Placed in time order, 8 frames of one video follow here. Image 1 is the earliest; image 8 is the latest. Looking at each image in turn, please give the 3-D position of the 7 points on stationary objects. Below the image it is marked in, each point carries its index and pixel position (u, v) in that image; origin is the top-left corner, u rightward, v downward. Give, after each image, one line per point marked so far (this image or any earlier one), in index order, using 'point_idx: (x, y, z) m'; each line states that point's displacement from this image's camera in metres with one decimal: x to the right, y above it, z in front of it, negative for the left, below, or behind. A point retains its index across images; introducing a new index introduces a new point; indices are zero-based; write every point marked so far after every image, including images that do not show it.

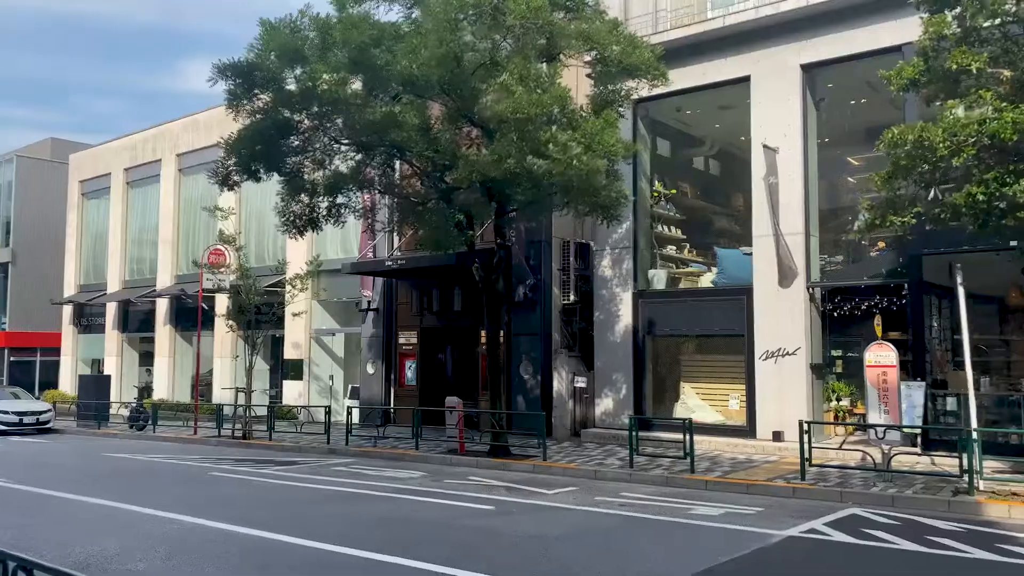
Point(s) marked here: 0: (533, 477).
0: (+0.4, -3.1, +14.3) m
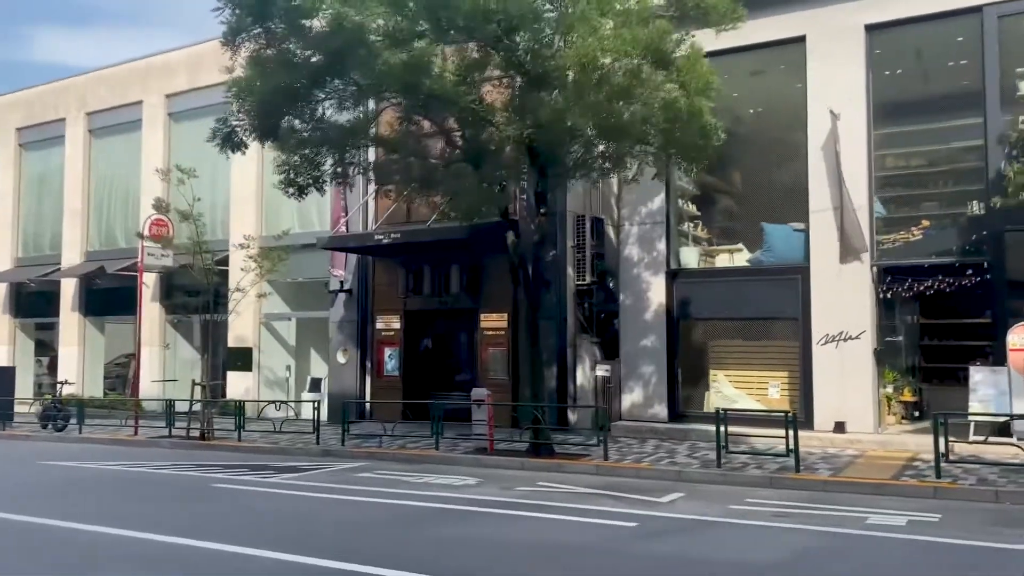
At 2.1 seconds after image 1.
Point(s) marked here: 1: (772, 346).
0: (+1.4, -2.7, +12.3) m
1: (+4.7, -1.1, +16.4) m
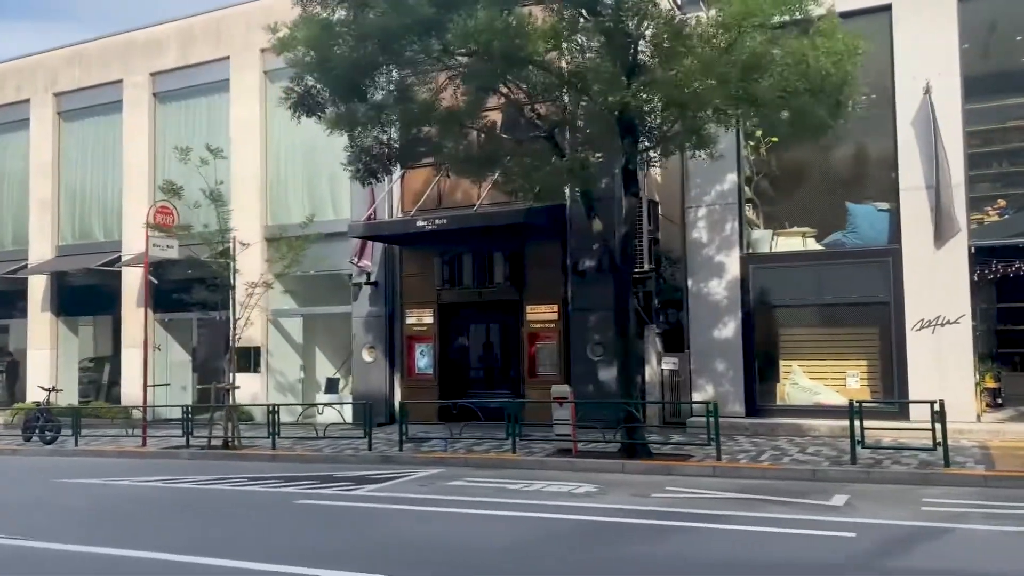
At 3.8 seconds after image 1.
0: (+3.0, -2.5, +11.2) m
1: (+5.9, -0.8, +15.5) m
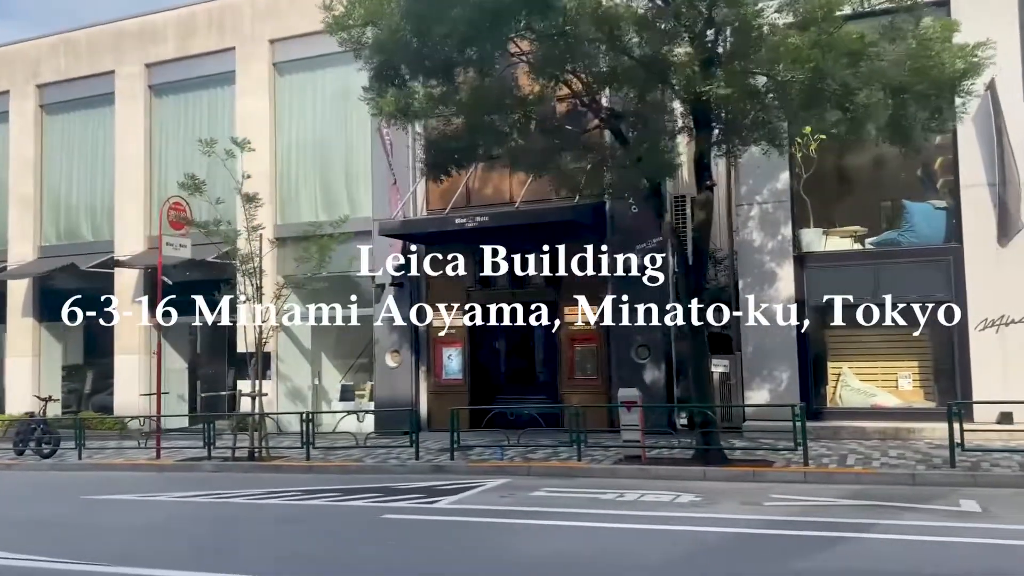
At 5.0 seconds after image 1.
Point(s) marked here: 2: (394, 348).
0: (+4.2, -2.5, +10.7) m
1: (+6.8, -0.8, +15.2) m
2: (-2.5, -1.3, +18.4) m
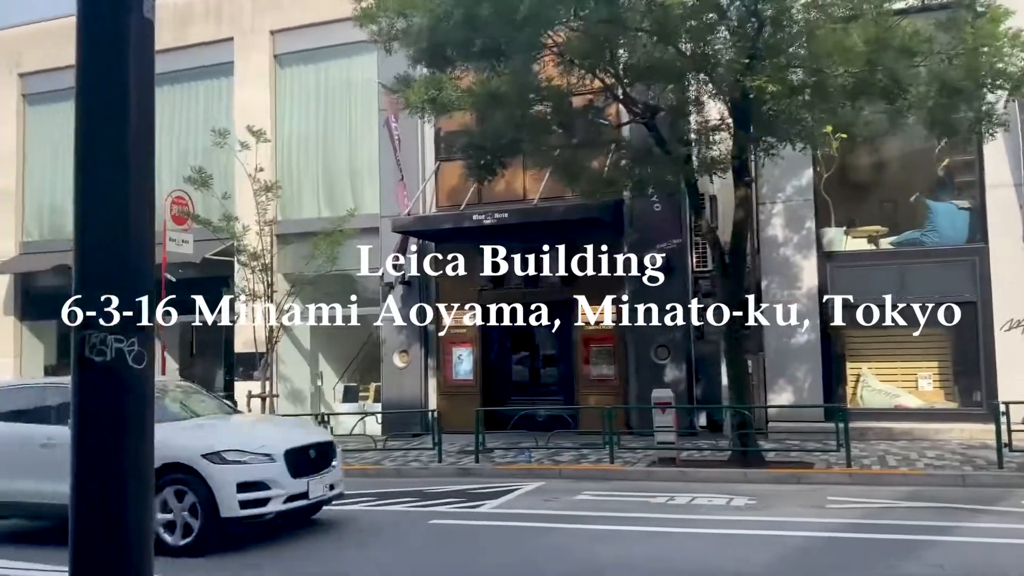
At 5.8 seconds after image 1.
0: (+4.7, -2.4, +10.5) m
1: (+7.2, -0.8, +15.1) m
2: (-2.2, -1.2, +17.9) m
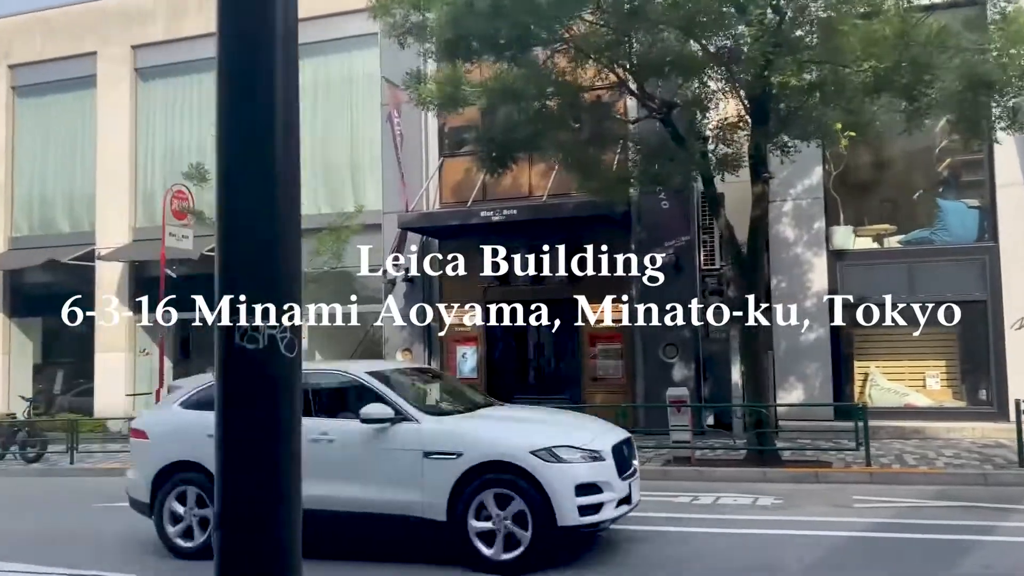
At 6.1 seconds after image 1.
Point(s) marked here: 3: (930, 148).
0: (+5.0, -2.4, +10.4) m
1: (+7.3, -0.8, +15.1) m
2: (-2.2, -1.2, +17.6) m
3: (+7.2, +2.5, +15.2) m
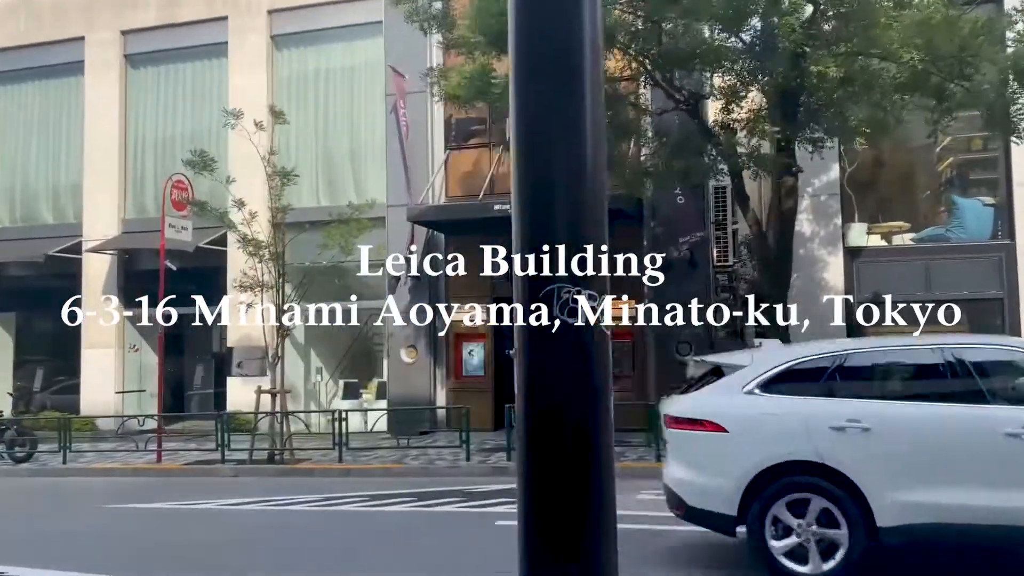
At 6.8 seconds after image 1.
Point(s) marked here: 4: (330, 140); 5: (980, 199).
0: (+5.4, -2.4, +10.3) m
1: (+7.6, -0.8, +15.0) m
2: (-2.0, -1.1, +17.2) m
3: (+7.5, +2.5, +15.1) m
4: (-3.9, +3.2, +18.7) m
5: (+8.1, +1.5, +15.0) m
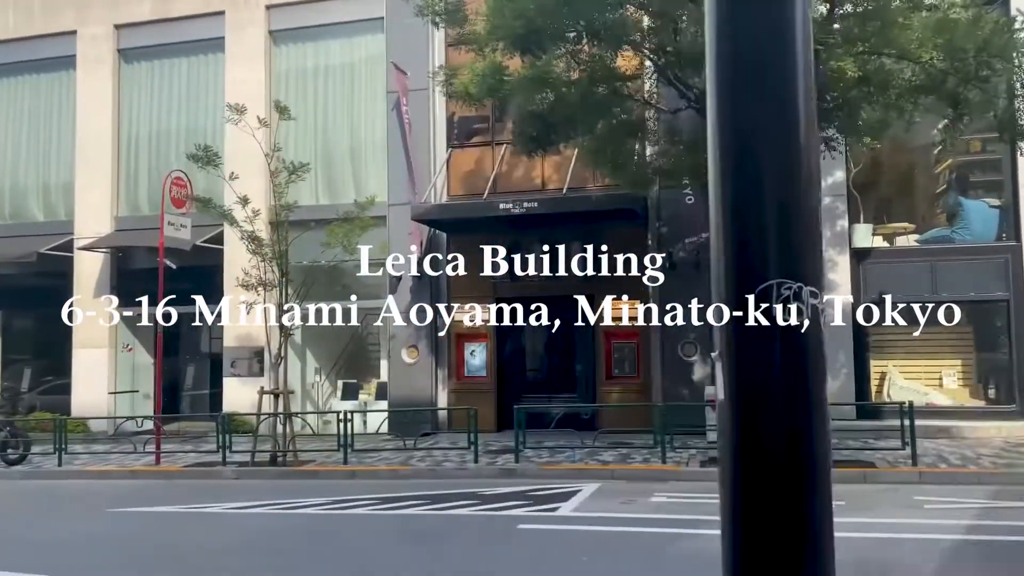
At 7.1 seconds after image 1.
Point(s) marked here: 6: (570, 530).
0: (+5.6, -2.4, +10.3) m
1: (+7.7, -0.8, +15.1) m
2: (-2.0, -1.1, +17.0) m
3: (+7.6, +2.5, +15.2) m
4: (-3.9, +3.3, +18.5) m
5: (+8.2, +1.5, +15.0) m
6: (+0.6, -2.5, +9.2) m
